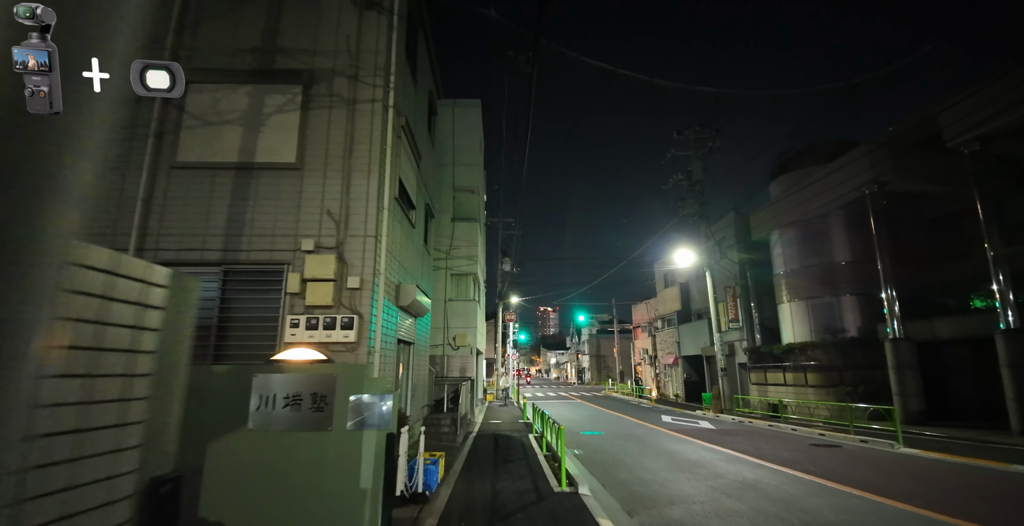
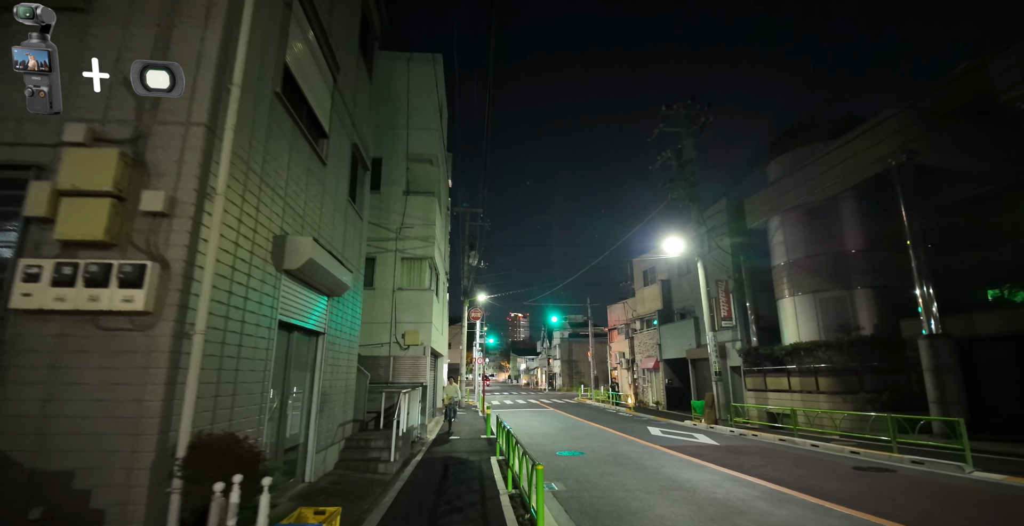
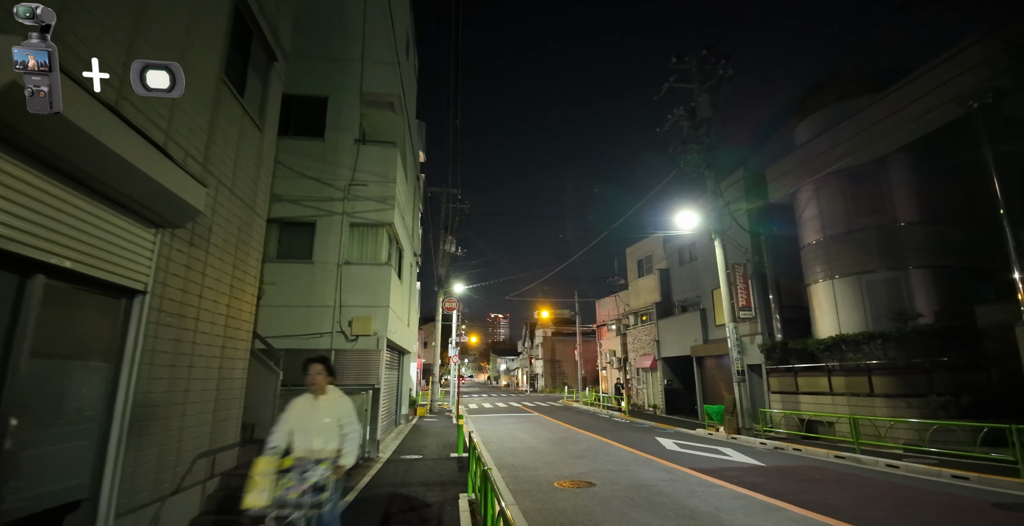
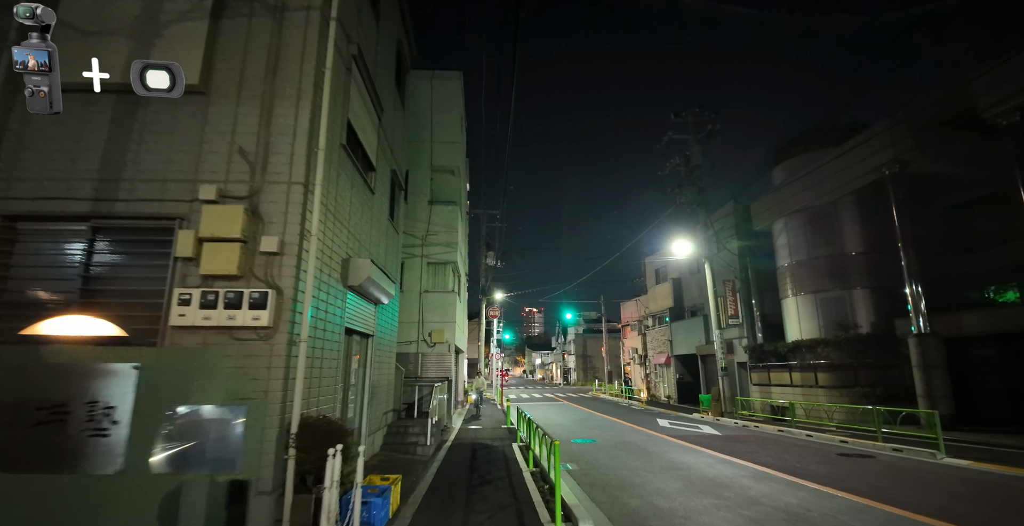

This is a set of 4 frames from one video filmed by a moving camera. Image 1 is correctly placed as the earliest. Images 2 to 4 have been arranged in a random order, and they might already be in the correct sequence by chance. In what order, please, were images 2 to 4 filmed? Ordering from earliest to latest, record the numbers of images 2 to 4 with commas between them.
4, 2, 3
